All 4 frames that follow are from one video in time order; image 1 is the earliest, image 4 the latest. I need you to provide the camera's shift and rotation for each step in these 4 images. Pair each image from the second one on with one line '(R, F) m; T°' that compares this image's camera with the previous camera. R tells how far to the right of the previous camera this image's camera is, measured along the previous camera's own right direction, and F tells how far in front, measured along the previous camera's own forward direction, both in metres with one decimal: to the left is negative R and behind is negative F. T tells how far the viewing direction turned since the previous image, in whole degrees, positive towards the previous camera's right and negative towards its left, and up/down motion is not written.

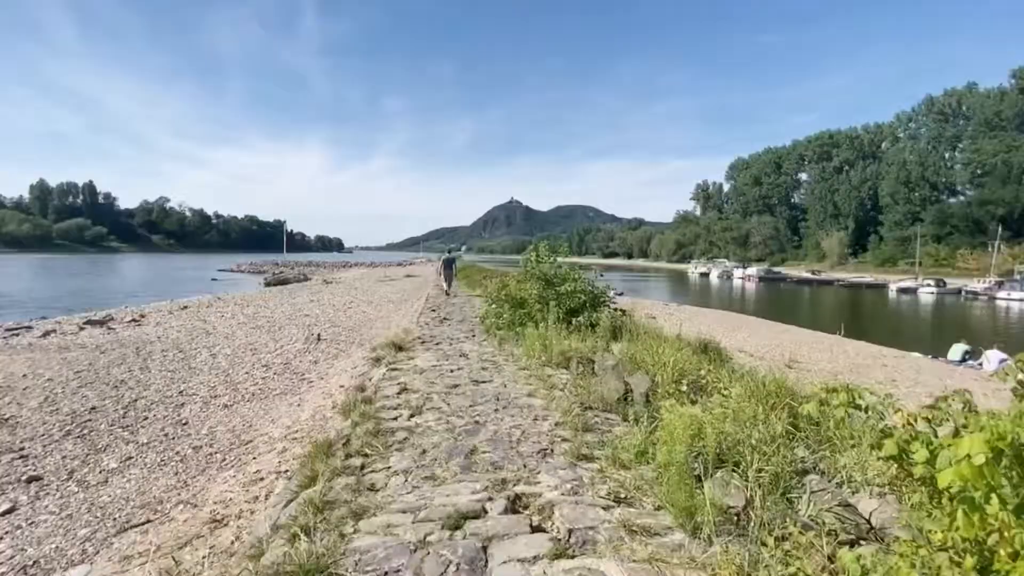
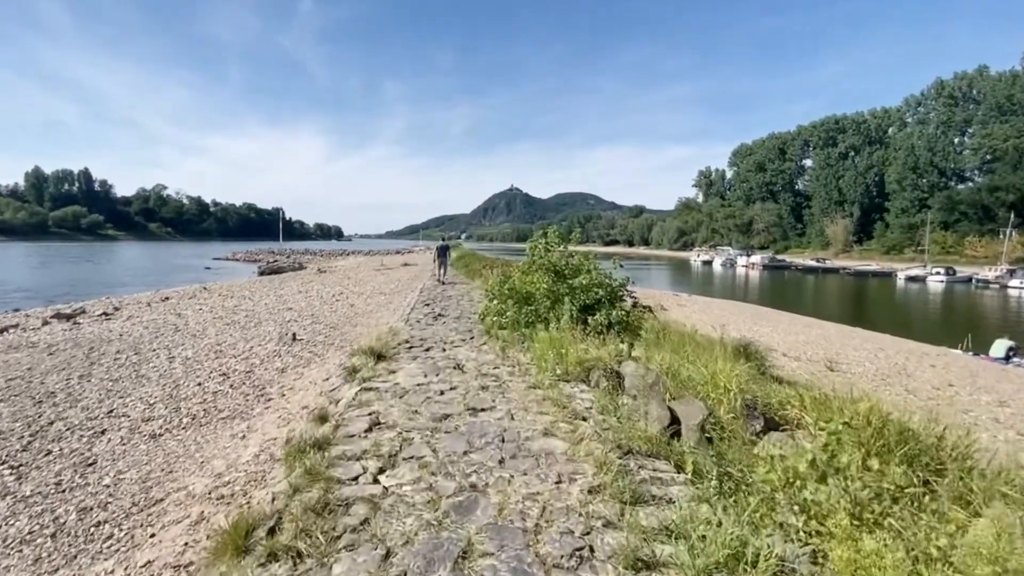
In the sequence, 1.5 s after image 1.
(-0.1, +1.7) m; 0°
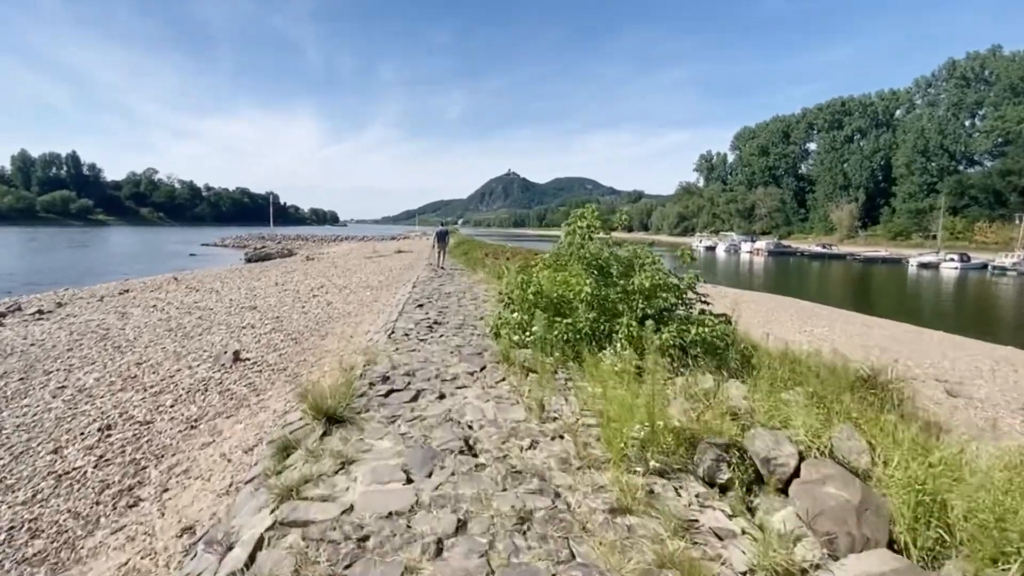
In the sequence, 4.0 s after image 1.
(-0.4, +3.0) m; 0°
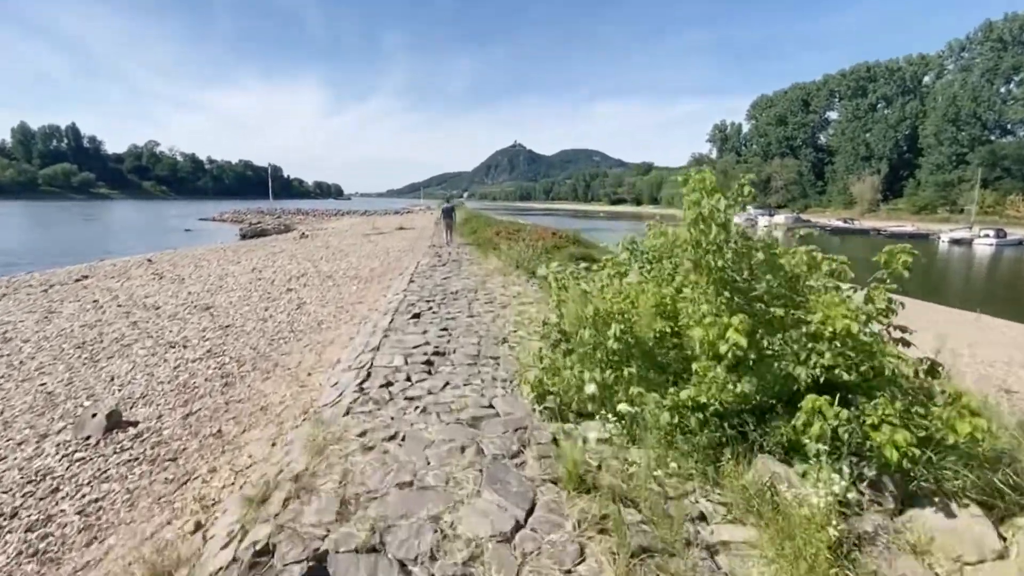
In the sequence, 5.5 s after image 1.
(-0.4, +3.2) m; -1°
